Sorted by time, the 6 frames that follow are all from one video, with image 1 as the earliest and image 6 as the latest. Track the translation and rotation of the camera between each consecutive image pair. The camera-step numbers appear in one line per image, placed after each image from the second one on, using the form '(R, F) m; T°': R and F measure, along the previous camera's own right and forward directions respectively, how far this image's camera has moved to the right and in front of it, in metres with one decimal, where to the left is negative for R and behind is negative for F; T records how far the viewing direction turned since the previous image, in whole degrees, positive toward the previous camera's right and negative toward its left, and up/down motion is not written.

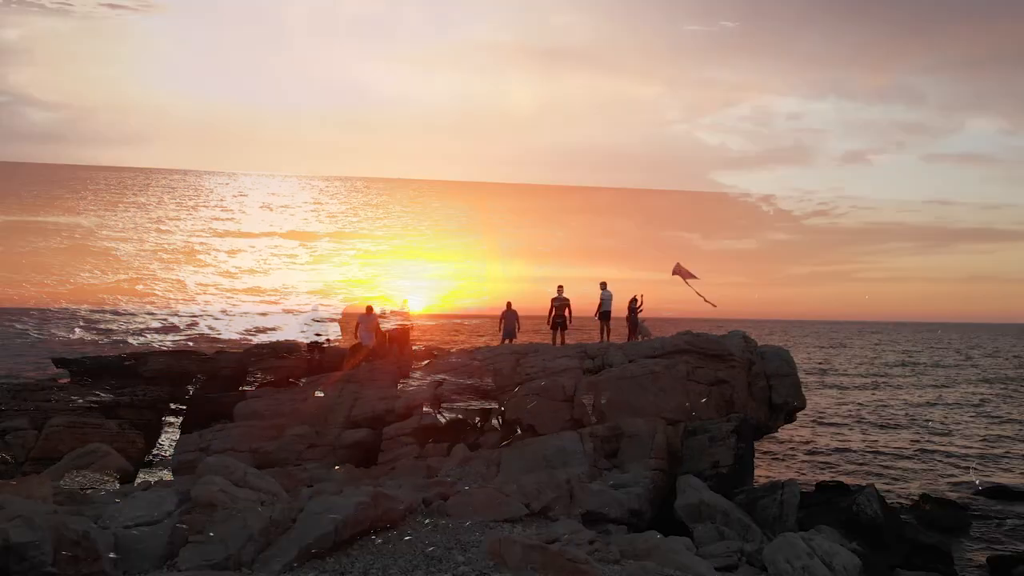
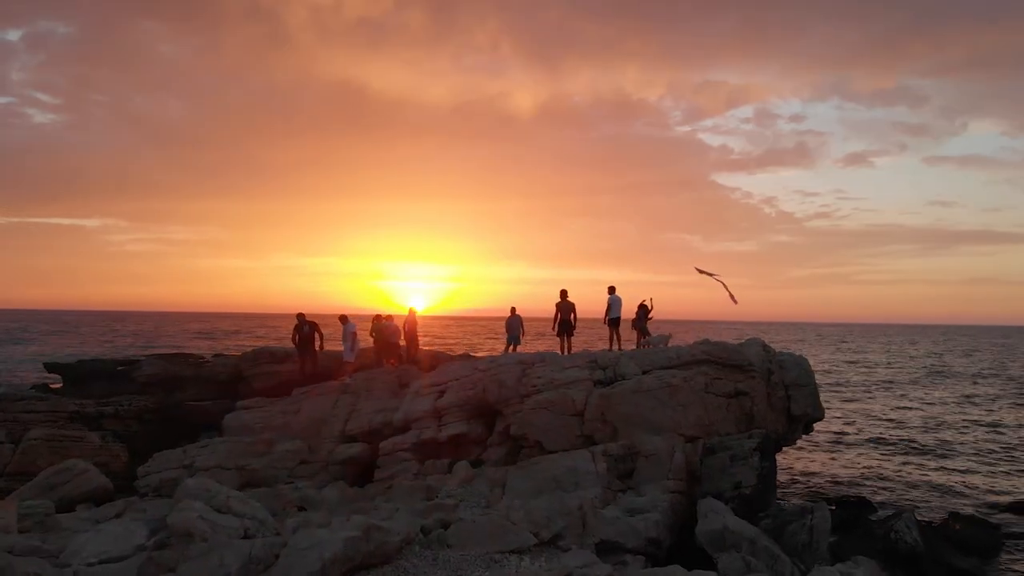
(-0.1, +1.1) m; 0°
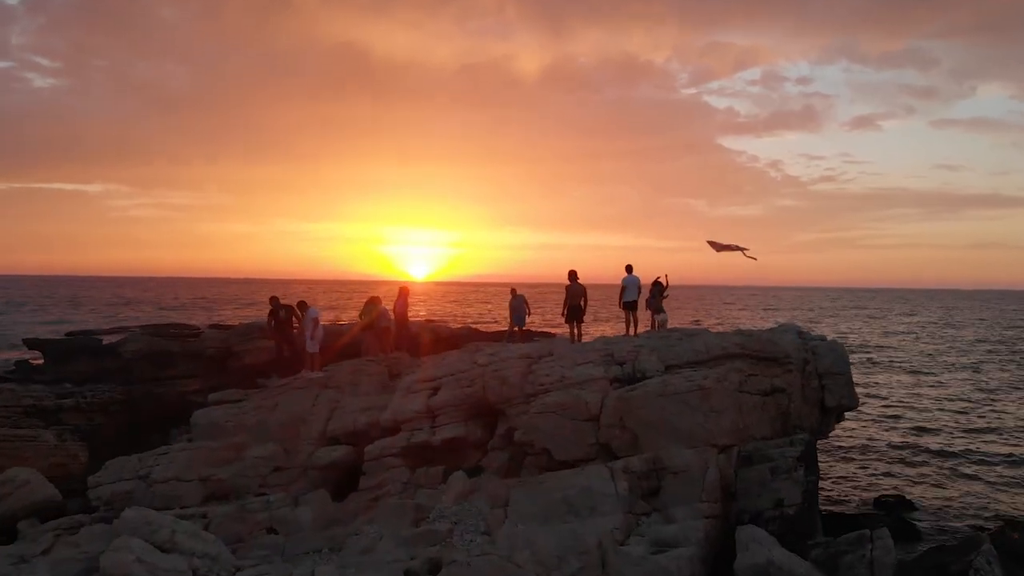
(0.0, +2.2) m; 0°
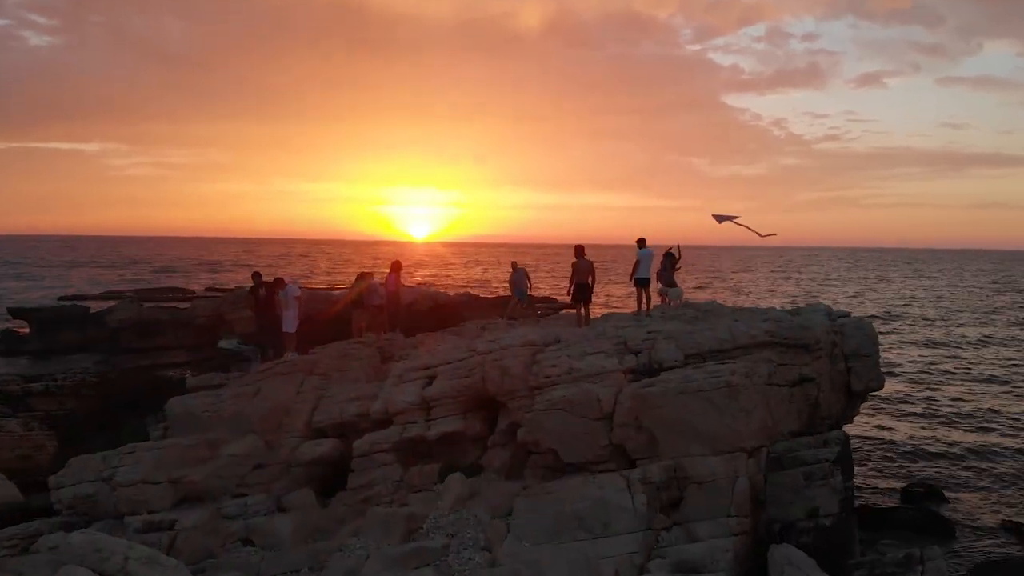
(0.0, +1.4) m; 0°
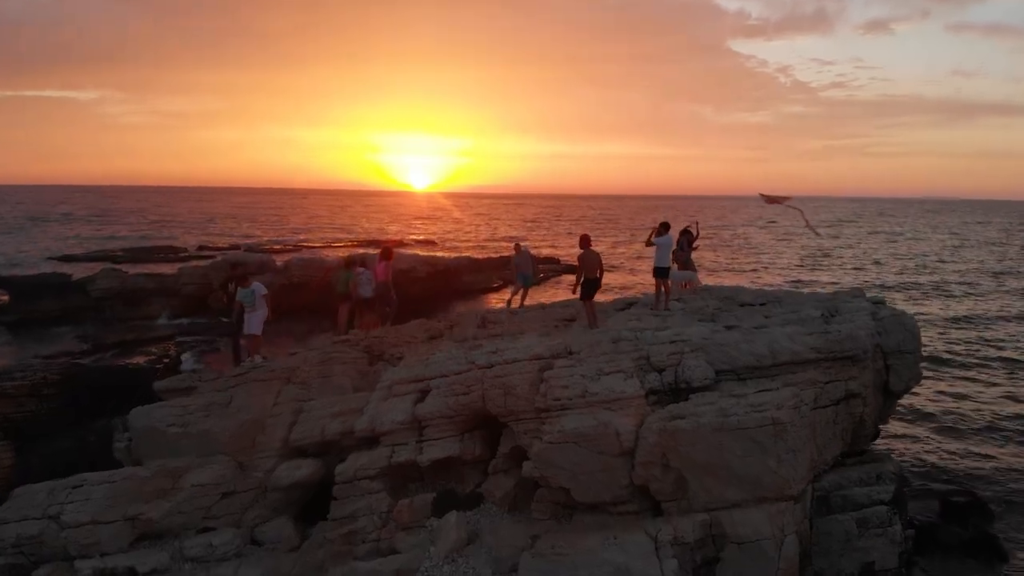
(0.0, +1.8) m; 0°
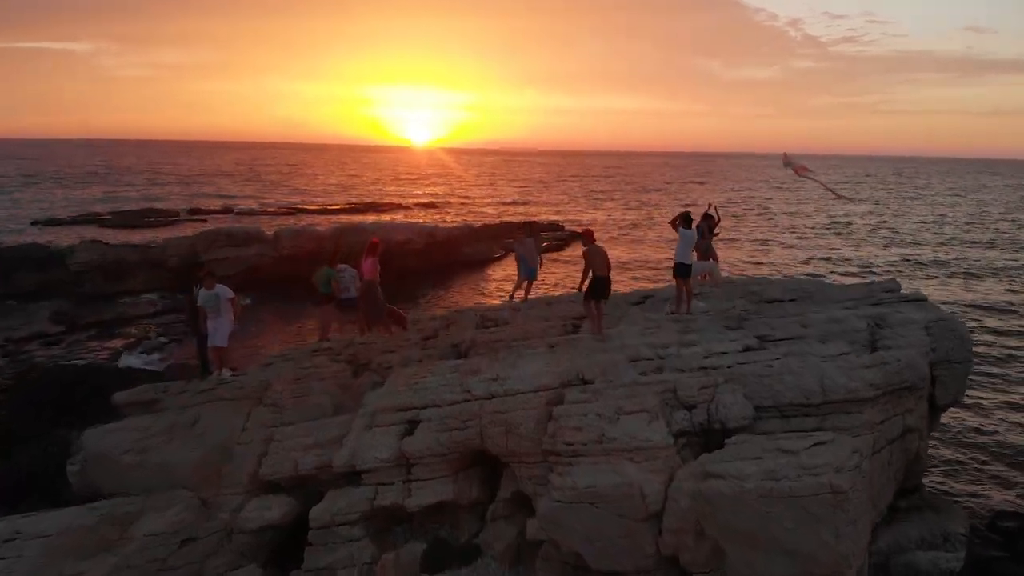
(0.0, +1.7) m; 0°
